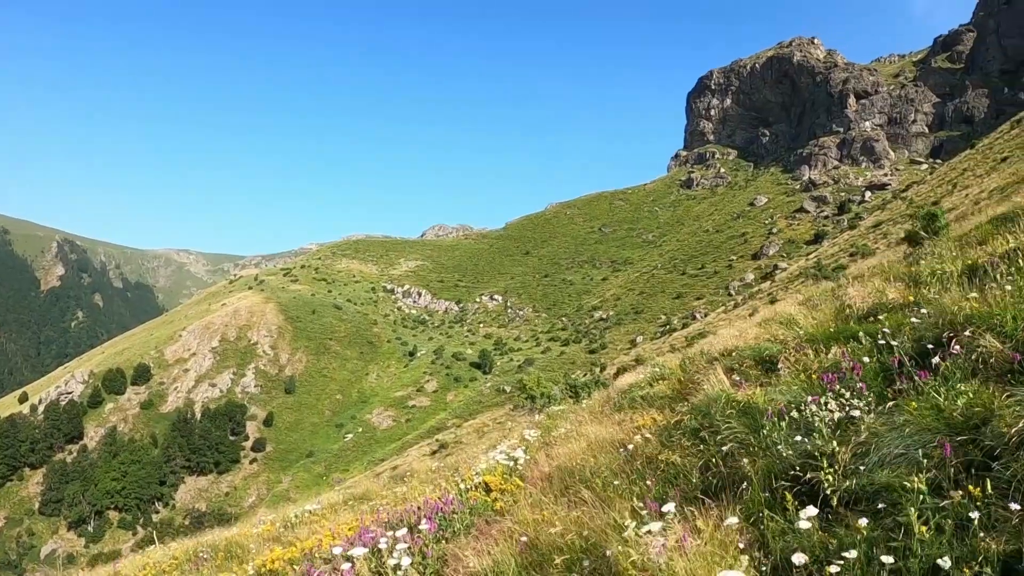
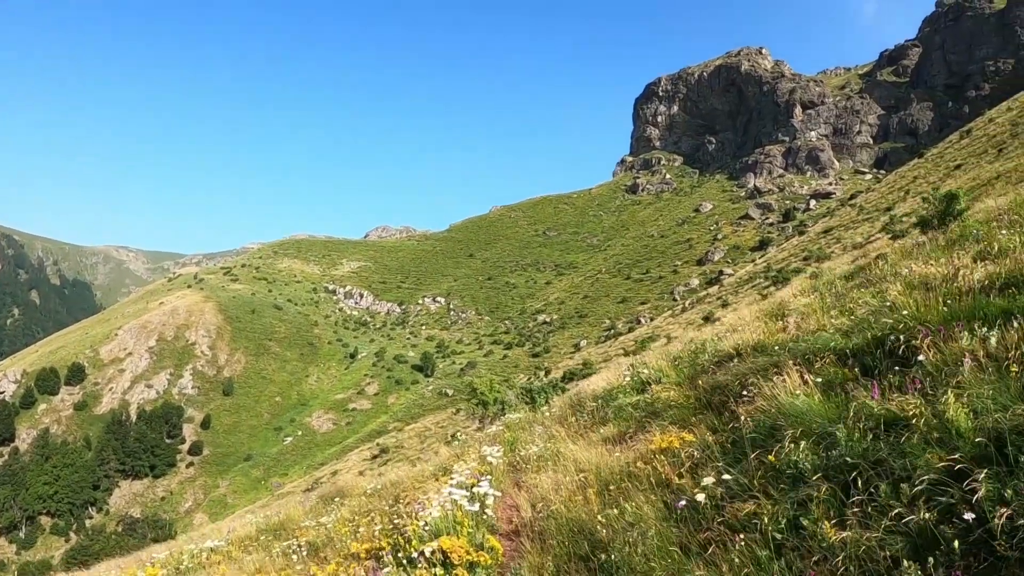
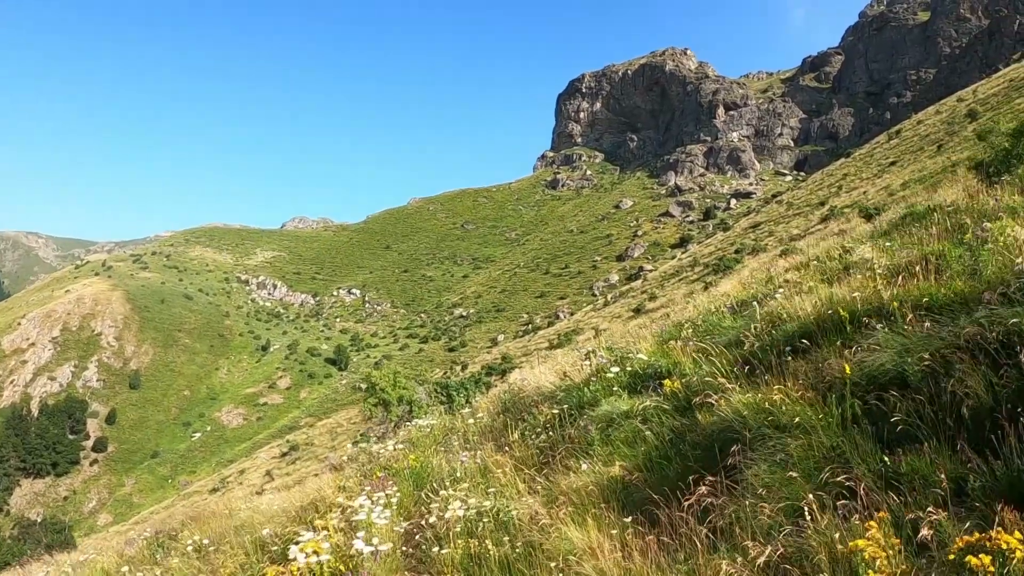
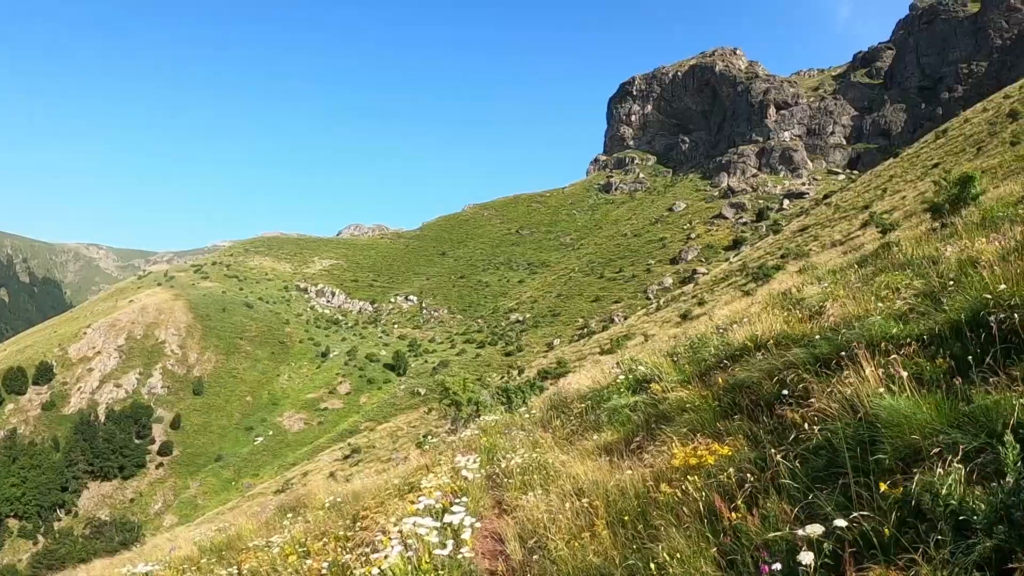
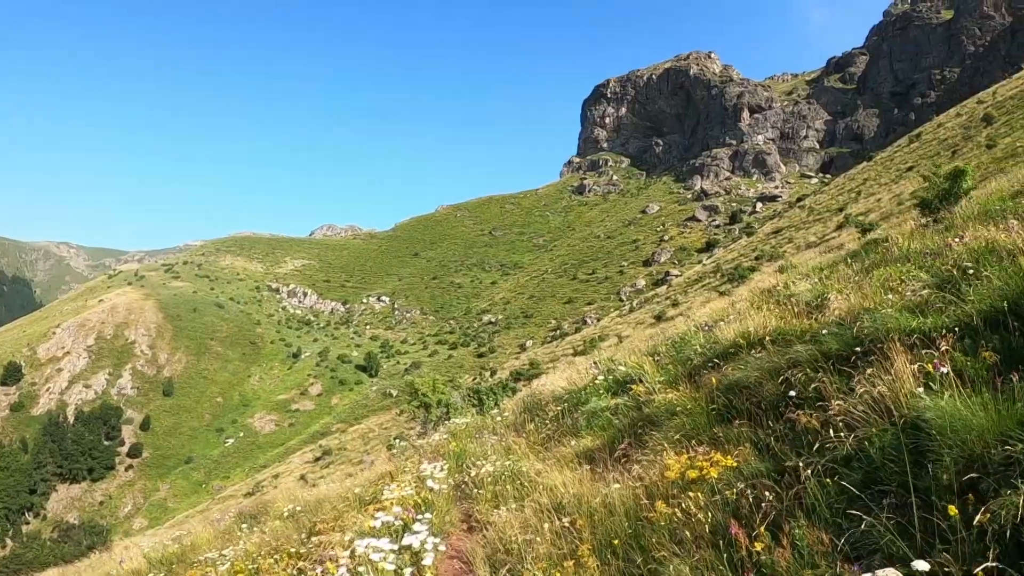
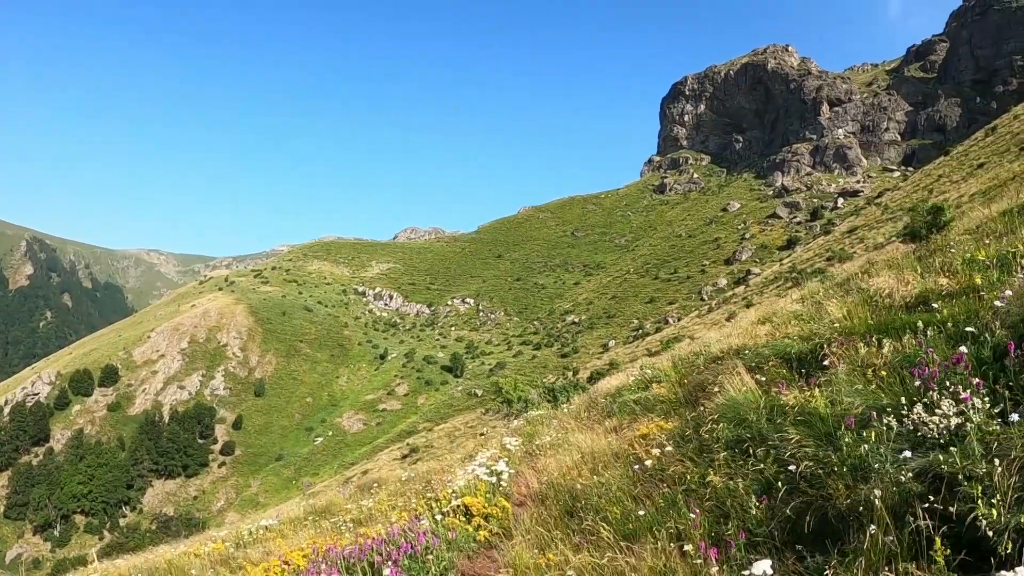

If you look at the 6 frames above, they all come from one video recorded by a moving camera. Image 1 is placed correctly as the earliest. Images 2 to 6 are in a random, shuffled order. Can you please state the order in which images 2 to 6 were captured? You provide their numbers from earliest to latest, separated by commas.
6, 2, 4, 5, 3
